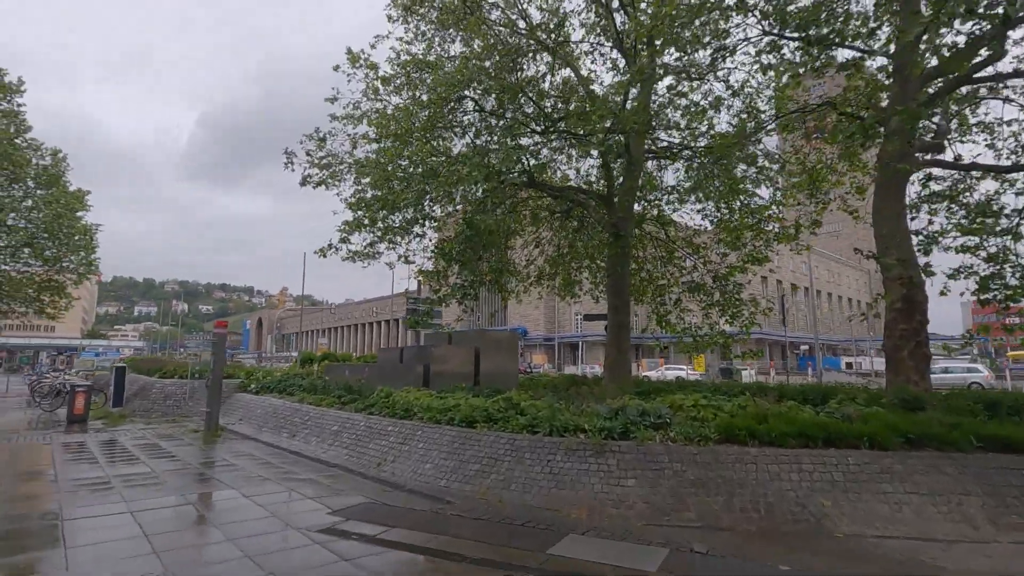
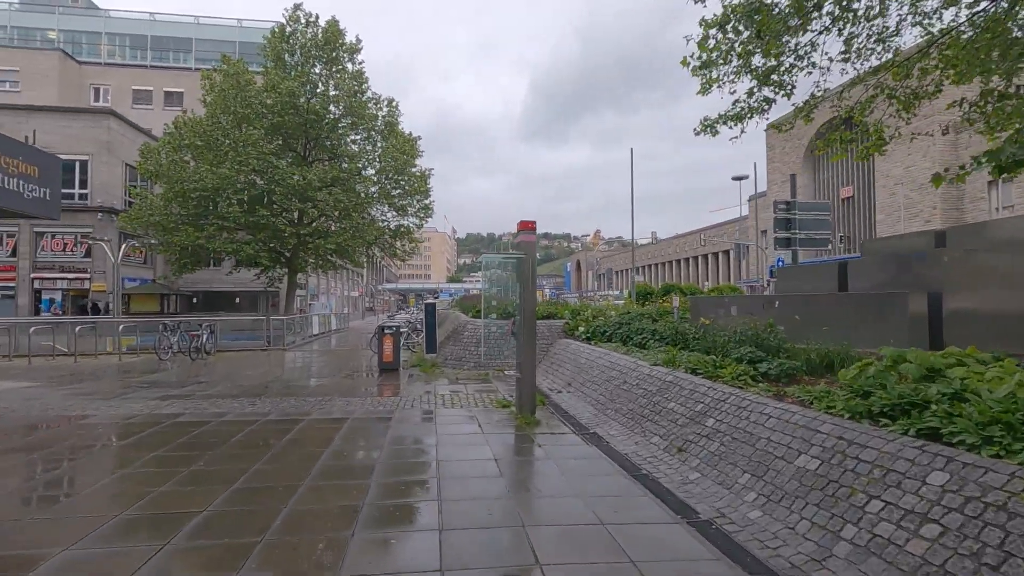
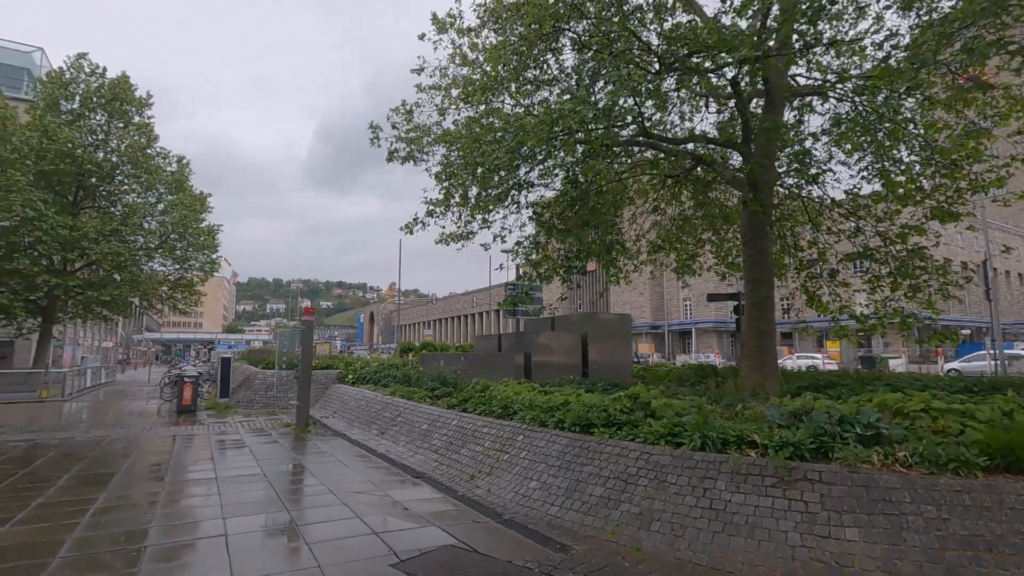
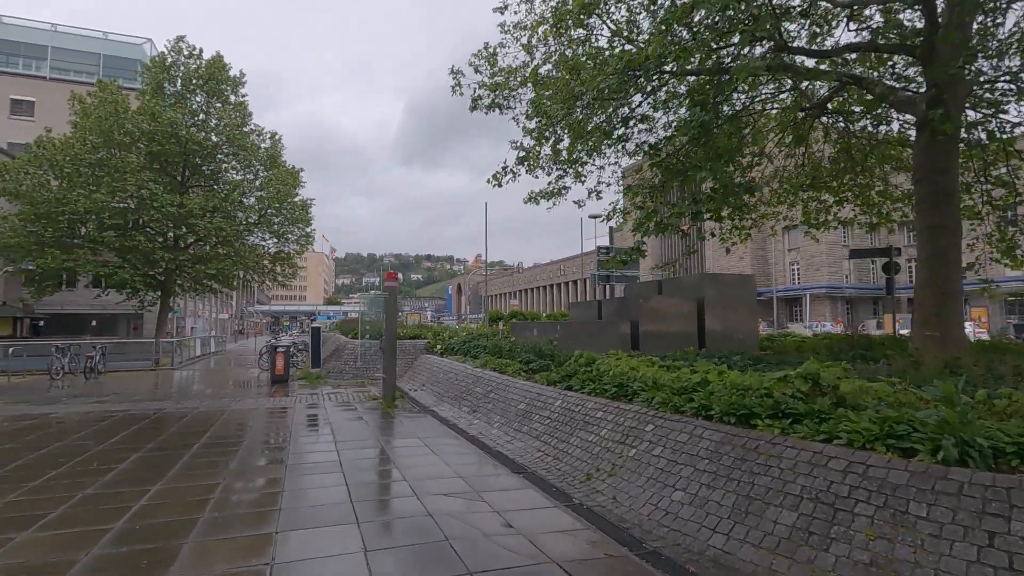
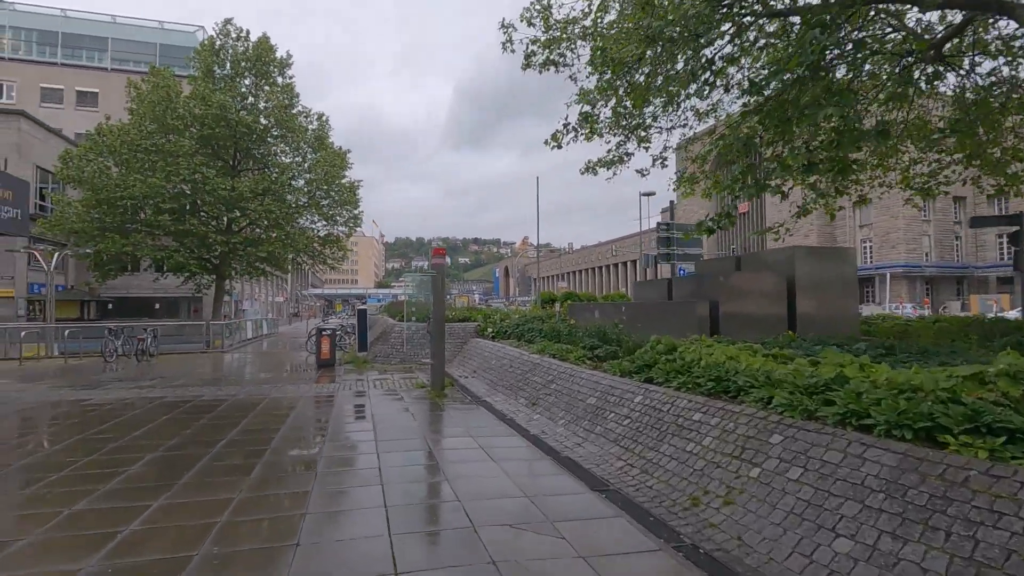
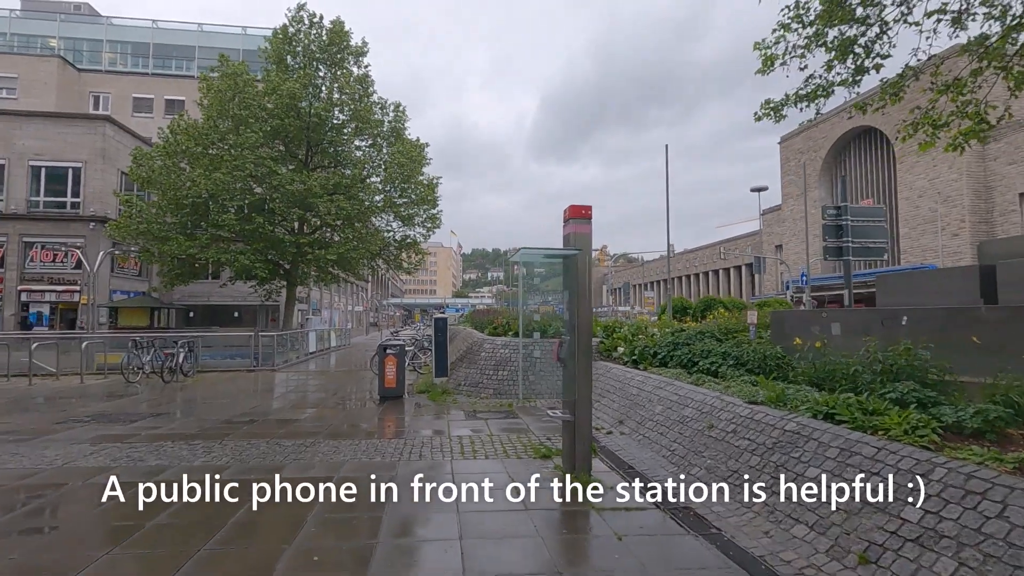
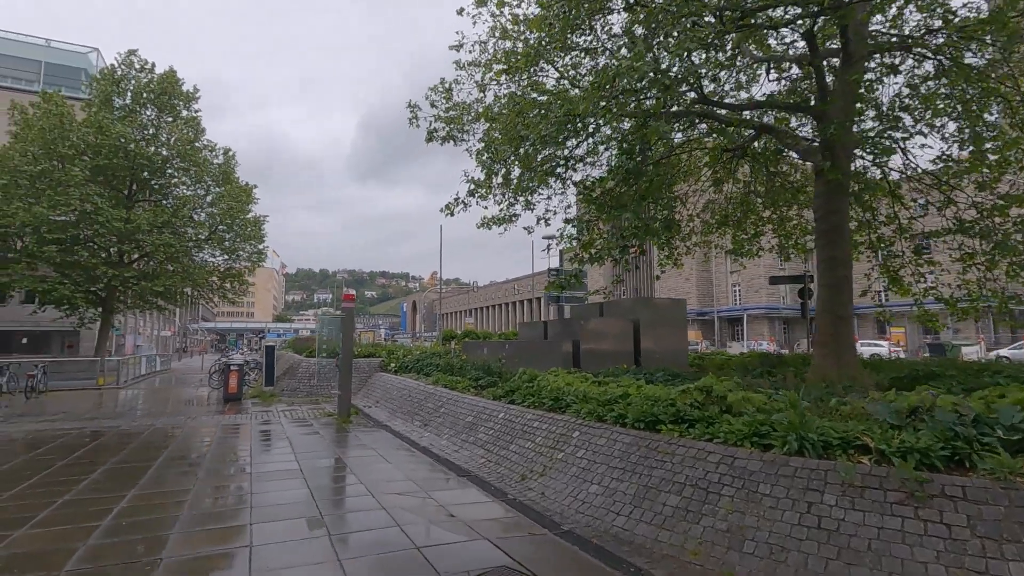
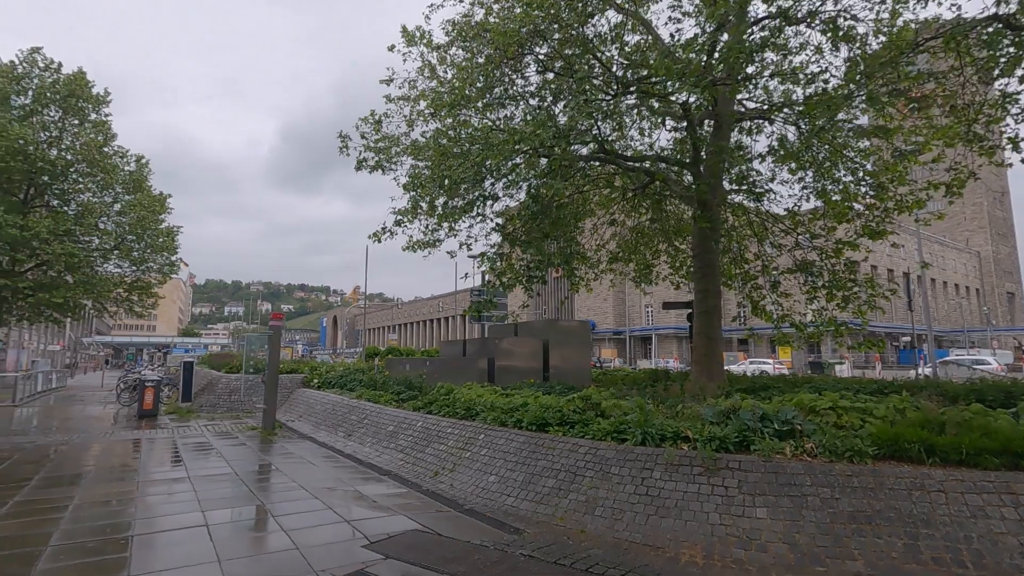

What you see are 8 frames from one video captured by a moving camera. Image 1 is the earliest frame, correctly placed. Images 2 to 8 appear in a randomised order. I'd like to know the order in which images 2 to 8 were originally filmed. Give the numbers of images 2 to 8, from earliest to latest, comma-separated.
8, 3, 7, 4, 5, 2, 6
